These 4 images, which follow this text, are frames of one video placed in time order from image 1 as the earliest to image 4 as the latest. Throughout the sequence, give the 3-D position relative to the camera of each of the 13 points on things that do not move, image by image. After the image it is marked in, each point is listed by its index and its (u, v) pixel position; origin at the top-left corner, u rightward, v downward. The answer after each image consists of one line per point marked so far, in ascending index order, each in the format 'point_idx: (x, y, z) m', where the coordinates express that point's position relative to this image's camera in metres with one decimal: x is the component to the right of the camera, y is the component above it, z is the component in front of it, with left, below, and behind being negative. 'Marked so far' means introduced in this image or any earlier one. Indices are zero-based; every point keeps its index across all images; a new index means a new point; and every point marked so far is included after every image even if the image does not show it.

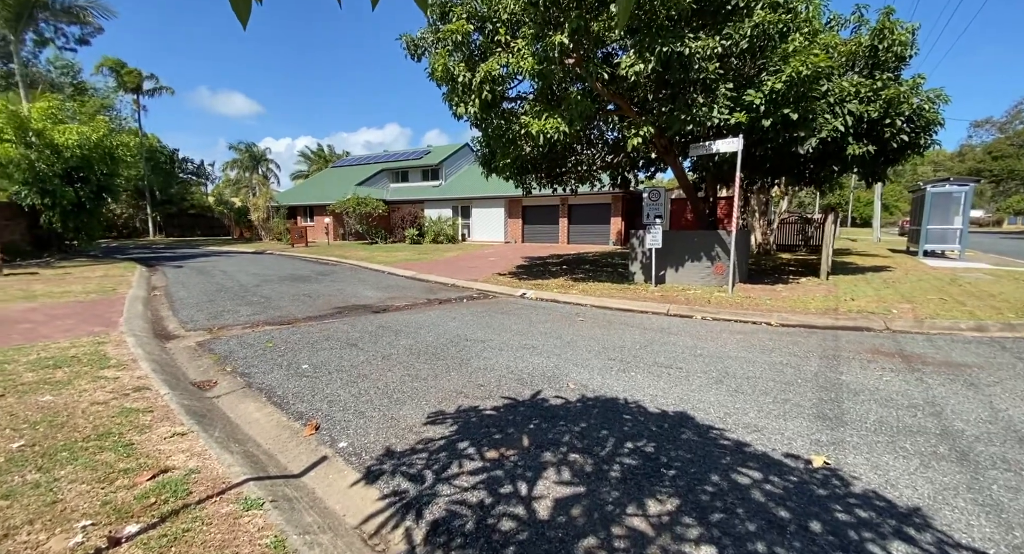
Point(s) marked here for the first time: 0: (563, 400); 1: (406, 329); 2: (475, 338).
0: (+0.4, -1.0, +3.6) m
1: (-1.4, -0.7, +6.0) m
2: (-0.5, -0.7, +5.5) m
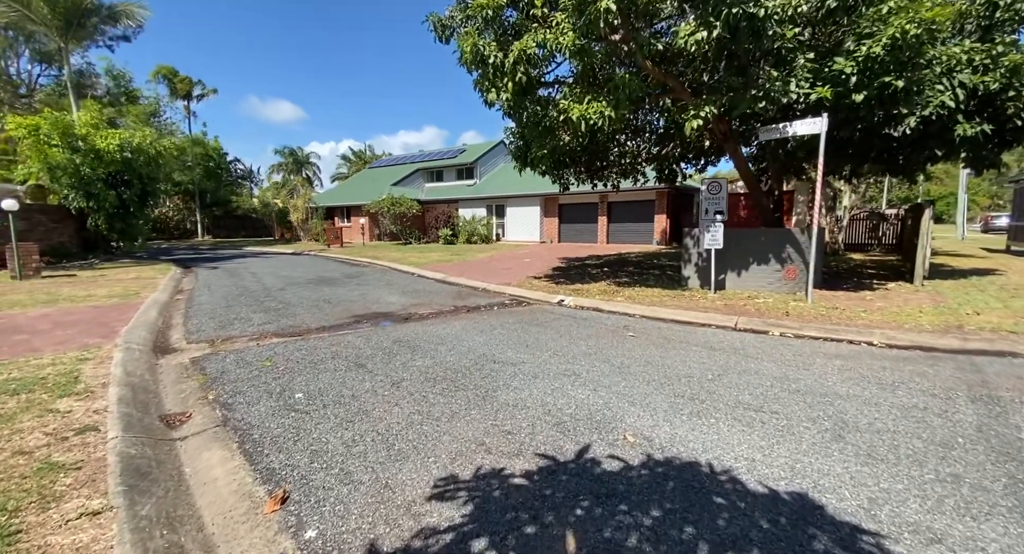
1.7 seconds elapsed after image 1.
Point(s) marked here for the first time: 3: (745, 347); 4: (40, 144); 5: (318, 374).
0: (+0.6, -1.1, +2.6) m
1: (-1.0, -0.8, +5.1) m
2: (-0.1, -0.8, +4.5) m
3: (+2.6, -0.8, +5.1) m
4: (-14.5, +4.1, +13.9) m
5: (-1.8, -0.9, +4.2) m
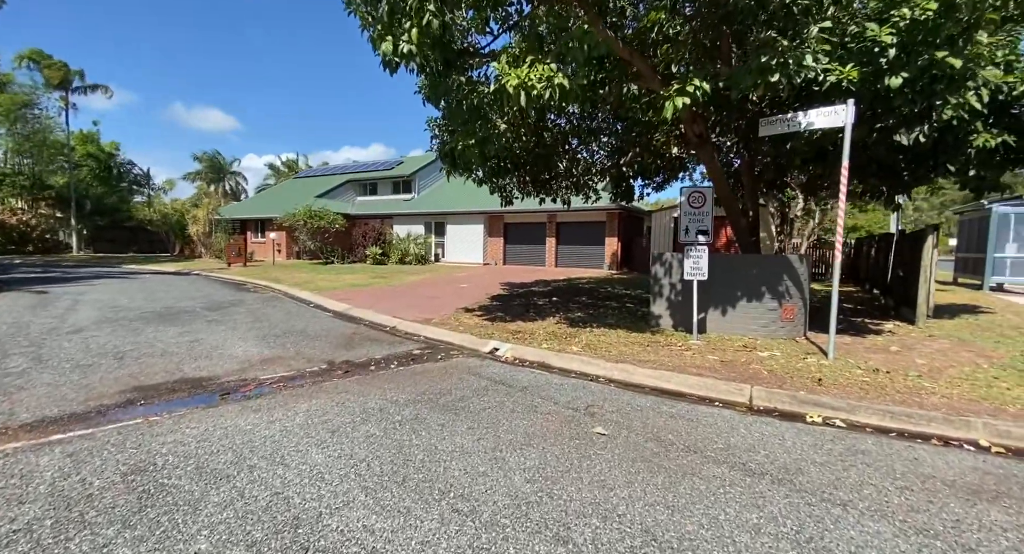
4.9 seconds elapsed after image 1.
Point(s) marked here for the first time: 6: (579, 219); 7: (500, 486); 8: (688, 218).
0: (+0.1, -1.3, +0.1) m
1: (-1.8, -1.1, +2.4) m
2: (-0.8, -1.2, +2.0) m
3: (+1.8, -1.2, +2.8) m
4: (-16.2, +3.5, +9.8) m
5: (-2.5, -1.2, +1.5) m
6: (+2.8, +2.5, +18.9) m
7: (-0.1, -1.2, +2.5) m
8: (+2.5, +0.8, +6.4) m
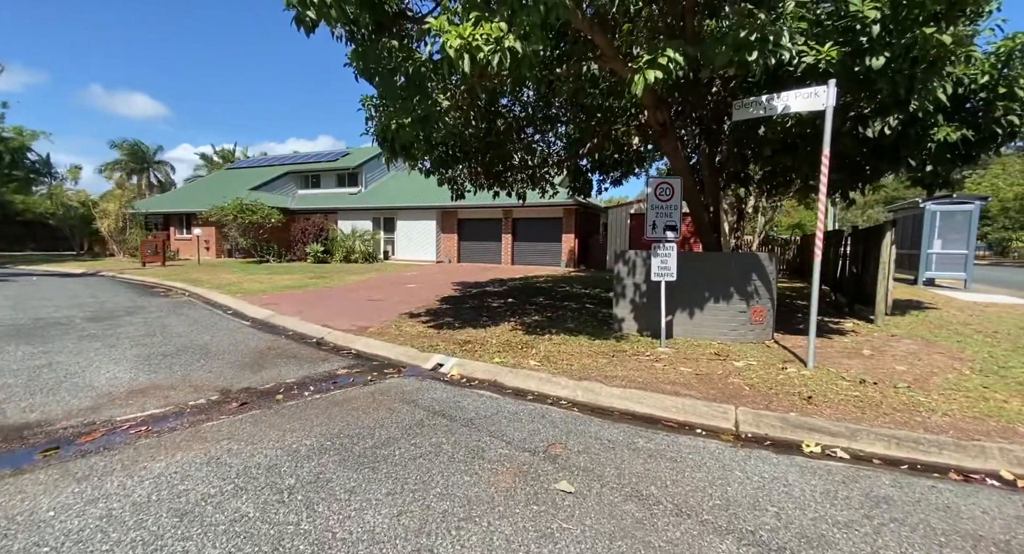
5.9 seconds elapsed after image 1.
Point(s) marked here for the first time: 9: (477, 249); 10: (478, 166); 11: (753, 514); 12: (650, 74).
0: (+0.1, -1.4, -0.7) m
1: (-2.0, -1.2, +1.4) m
2: (-1.0, -1.2, +1.0) m
3: (+1.5, -1.3, +2.1) m
4: (-17.1, +3.4, +7.3) m
5: (-2.6, -1.3, +0.4) m
6: (+0.9, +2.5, +18.2) m
7: (-0.3, -1.2, +1.7) m
8: (+1.8, +0.8, +5.8) m
9: (-1.6, +1.2, +19.4) m
10: (-0.7, +2.2, +8.7) m
11: (+1.3, -1.2, +2.4) m
12: (+1.4, +2.1, +4.7) m
